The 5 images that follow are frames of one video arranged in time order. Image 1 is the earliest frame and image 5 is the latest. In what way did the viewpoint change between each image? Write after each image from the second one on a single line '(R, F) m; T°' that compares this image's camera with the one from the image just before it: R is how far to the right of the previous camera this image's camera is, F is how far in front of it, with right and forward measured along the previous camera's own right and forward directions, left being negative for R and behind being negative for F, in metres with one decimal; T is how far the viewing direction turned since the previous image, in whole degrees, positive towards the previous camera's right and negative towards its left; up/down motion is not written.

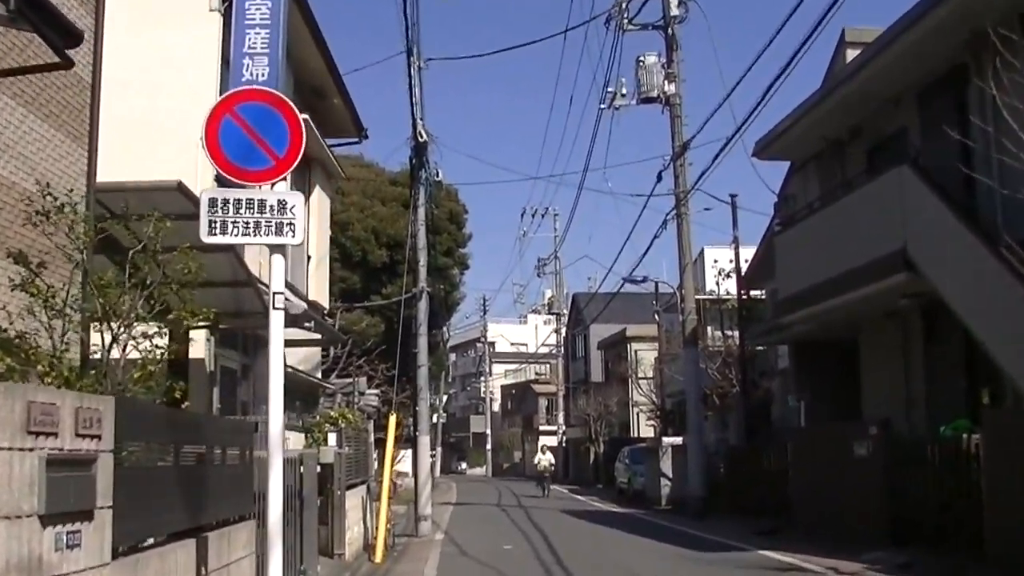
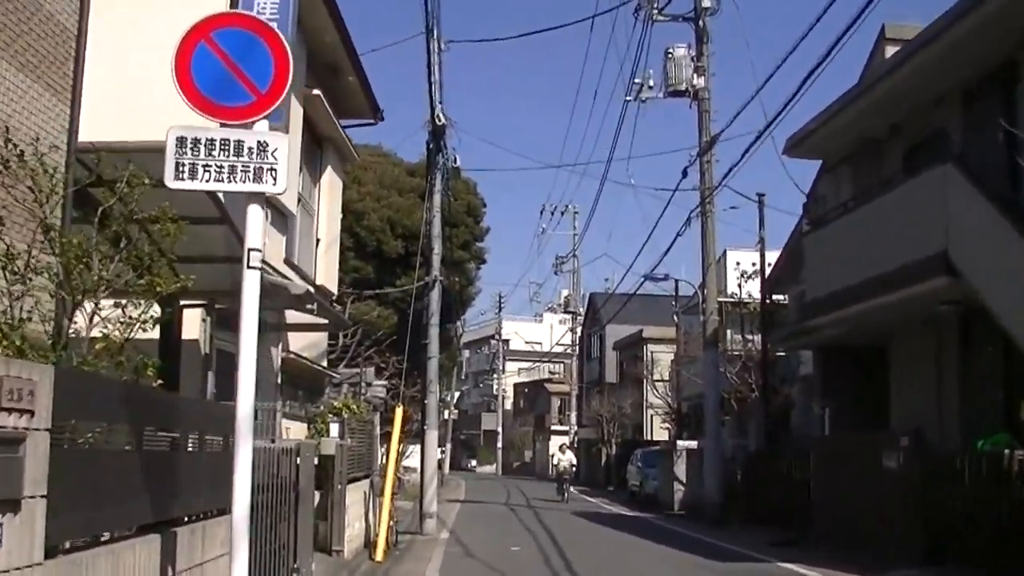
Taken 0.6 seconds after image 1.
(0.0, +0.8) m; 0°
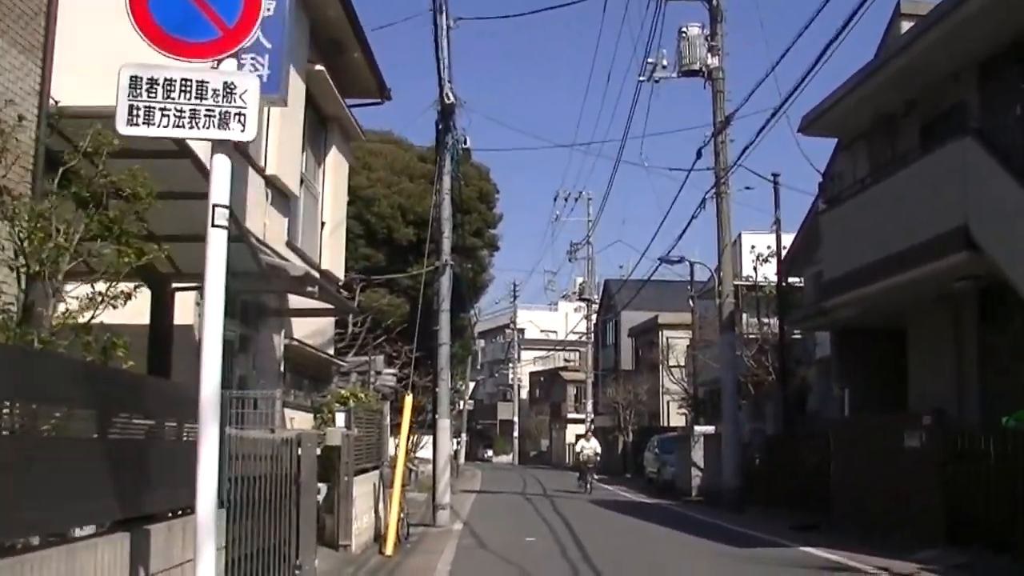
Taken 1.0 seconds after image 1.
(0.0, +0.6) m; 0°
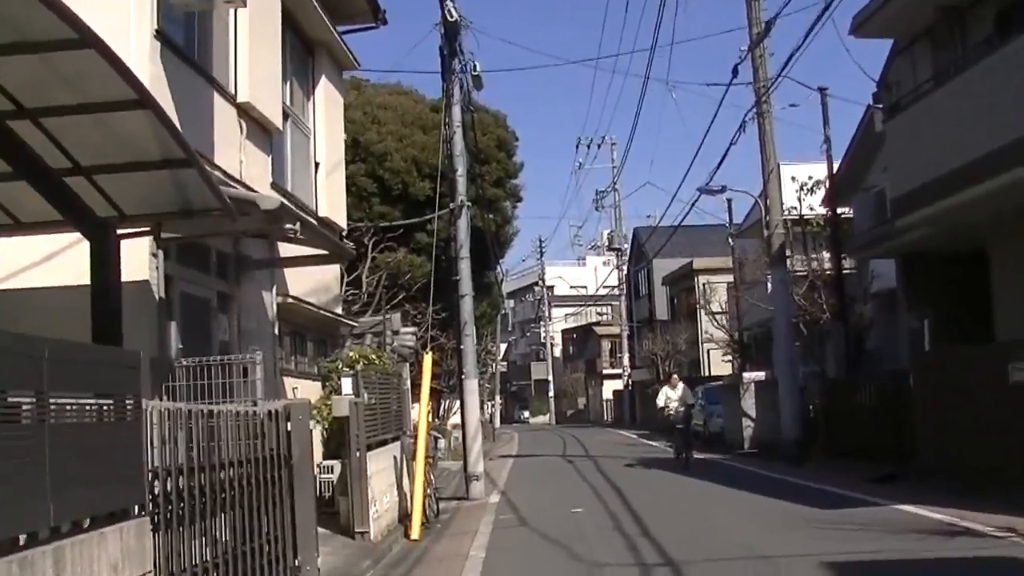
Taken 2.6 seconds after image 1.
(0.0, +2.3) m; -1°
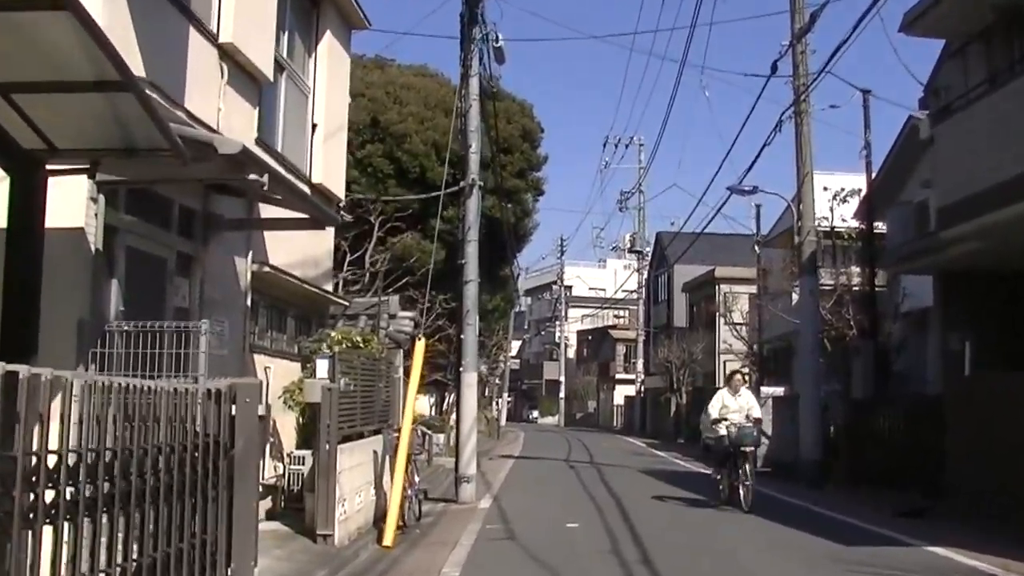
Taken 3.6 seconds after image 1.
(+0.1, +1.4) m; -1°
